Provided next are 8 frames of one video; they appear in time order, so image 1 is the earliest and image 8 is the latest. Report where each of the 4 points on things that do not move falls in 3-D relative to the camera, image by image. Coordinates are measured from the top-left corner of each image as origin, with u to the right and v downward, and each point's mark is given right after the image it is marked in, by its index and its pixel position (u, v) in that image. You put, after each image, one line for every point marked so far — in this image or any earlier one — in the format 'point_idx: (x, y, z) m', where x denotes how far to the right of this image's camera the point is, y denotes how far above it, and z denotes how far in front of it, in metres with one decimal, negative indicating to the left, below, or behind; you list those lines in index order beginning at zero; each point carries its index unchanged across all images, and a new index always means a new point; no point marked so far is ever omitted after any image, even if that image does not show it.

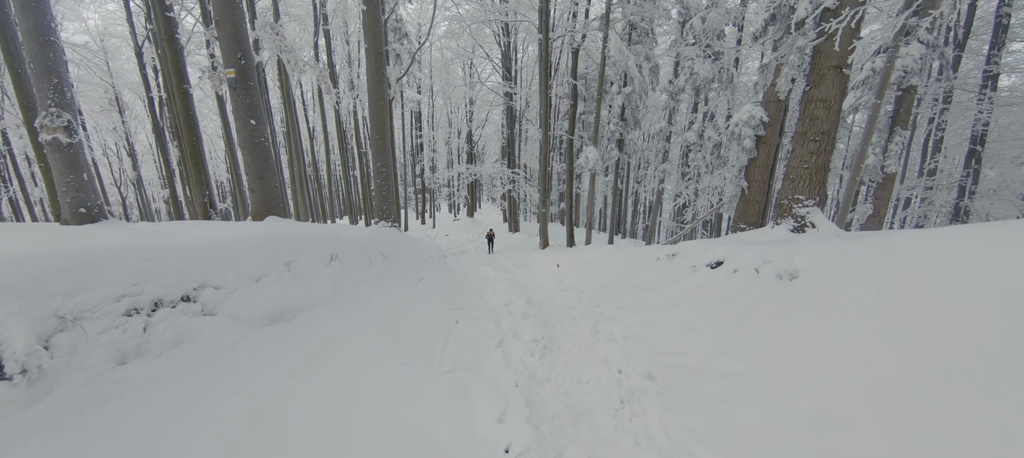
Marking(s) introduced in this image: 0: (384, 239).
0: (-2.5, -0.2, +6.9) m
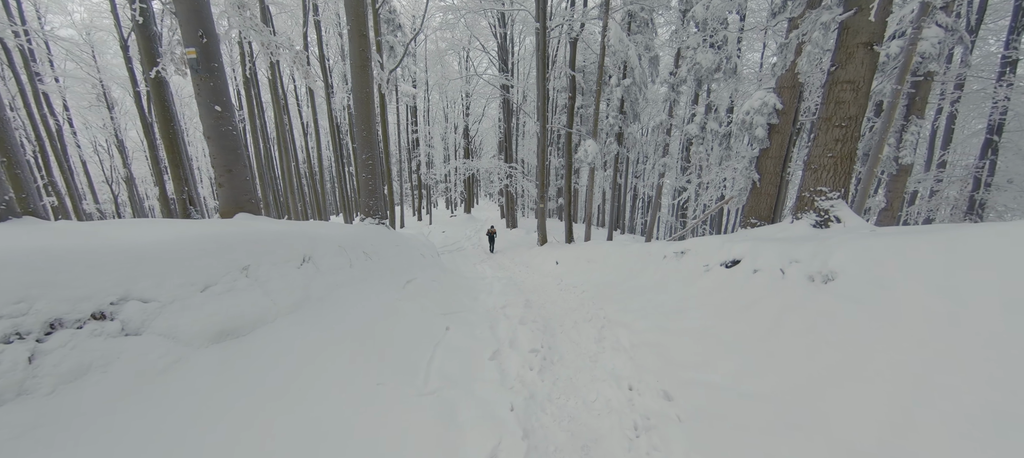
0: (-2.6, -0.1, +6.3) m
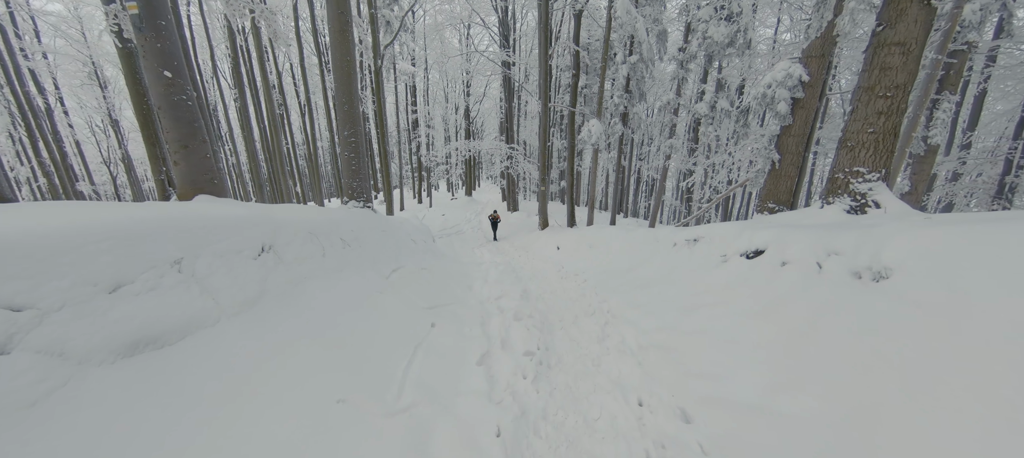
0: (-2.7, +0.1, +5.7) m
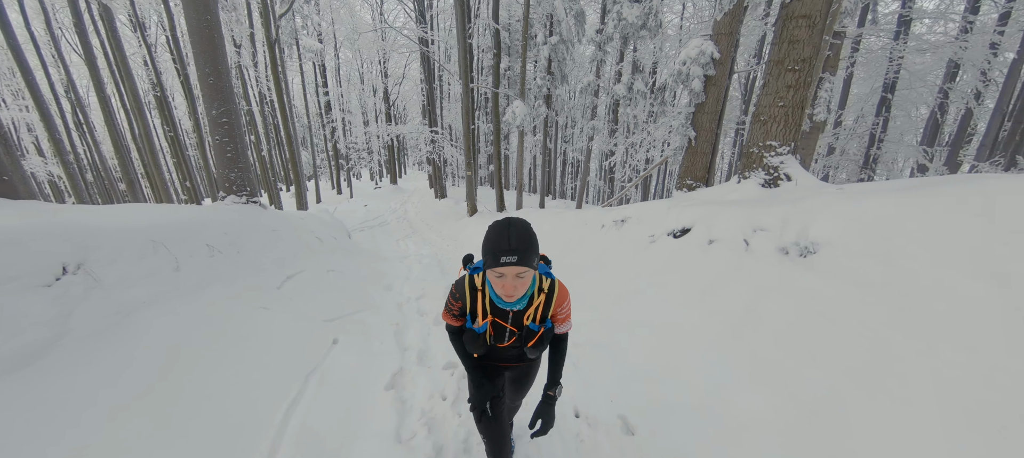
0: (-3.8, +0.1, +4.6) m
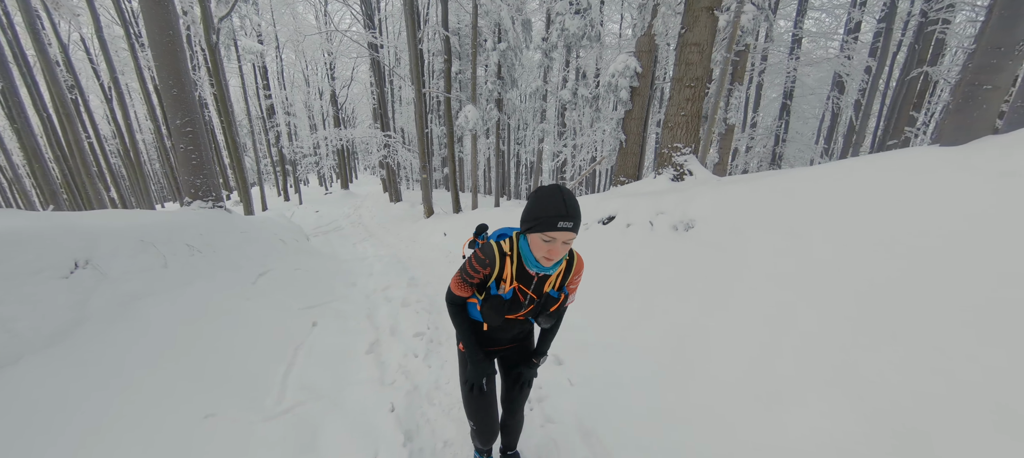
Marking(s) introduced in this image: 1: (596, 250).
0: (-4.5, 0.0, +4.9) m
1: (+1.3, -0.3, +5.4) m
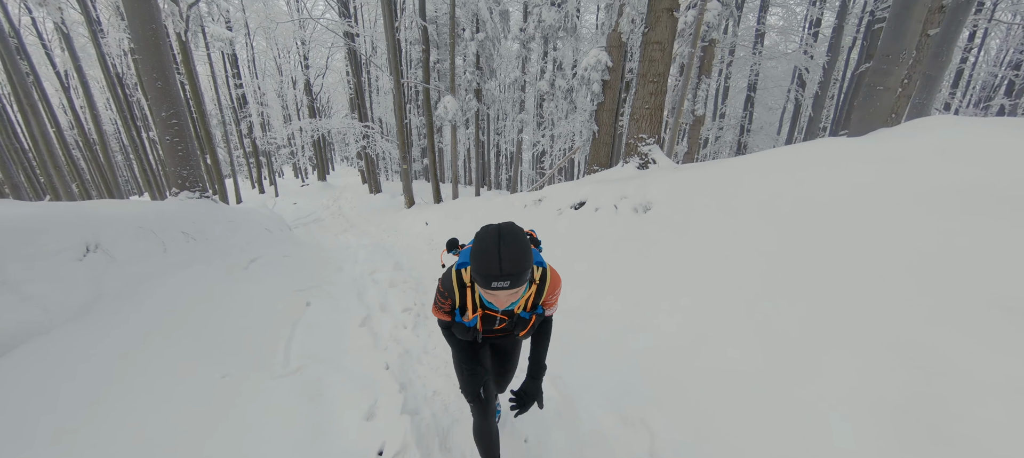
0: (-4.8, +0.2, +5.1) m
1: (+1.0, -0.1, +5.9) m
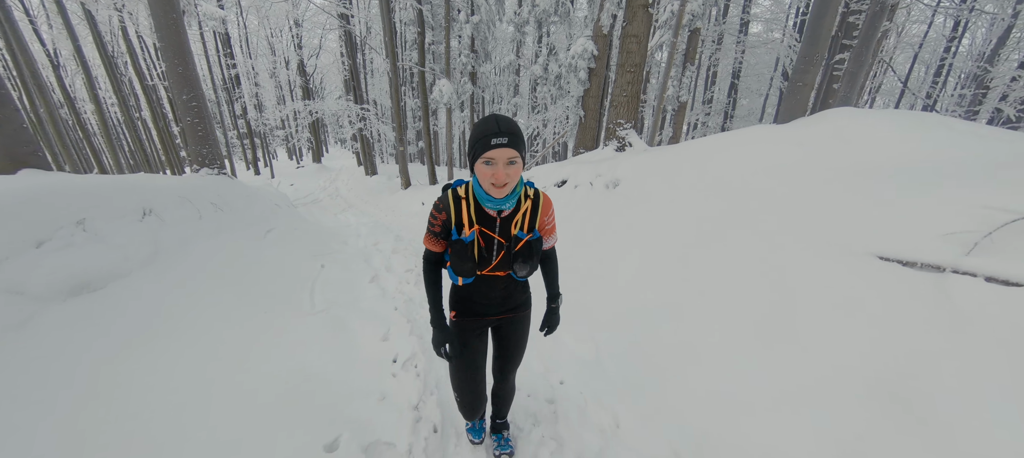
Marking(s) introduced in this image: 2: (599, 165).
0: (-5.0, +0.7, +5.8) m
1: (+0.7, +0.4, +6.7) m
2: (+1.6, +1.2, +6.4) m
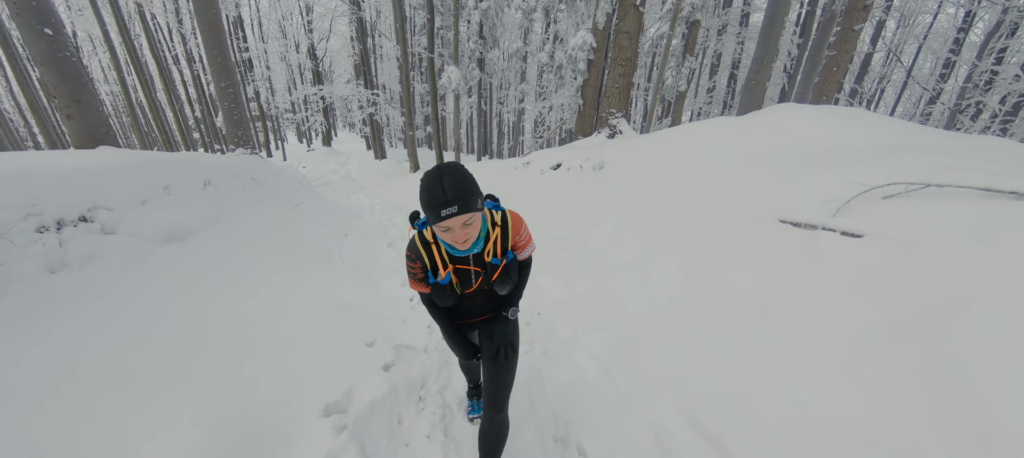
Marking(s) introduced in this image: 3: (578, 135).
0: (-5.0, +1.2, +6.7) m
1: (+0.7, +0.9, +7.5) m
2: (+1.6, +1.6, +7.2) m
3: (+2.1, +3.0, +11.0) m
